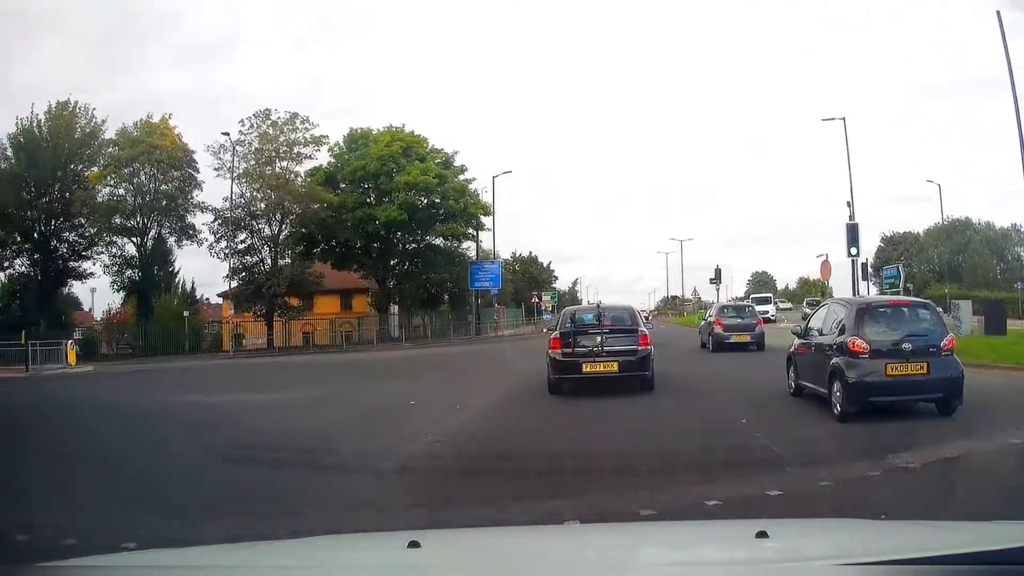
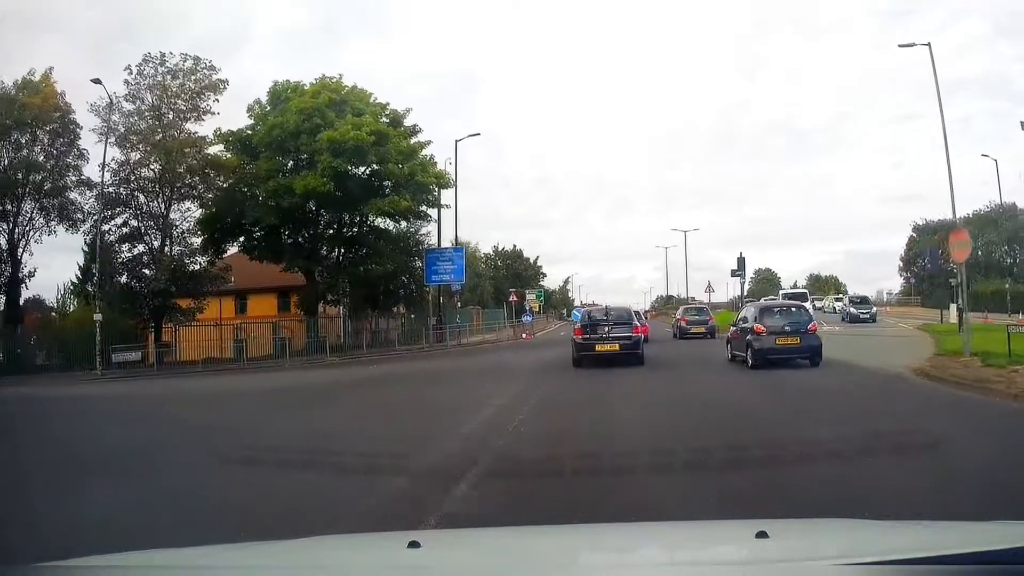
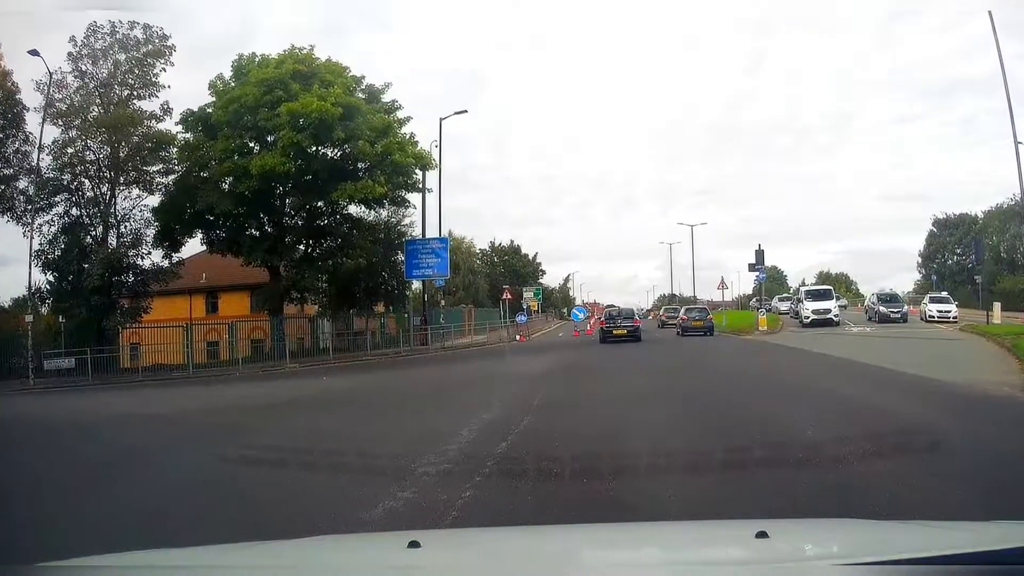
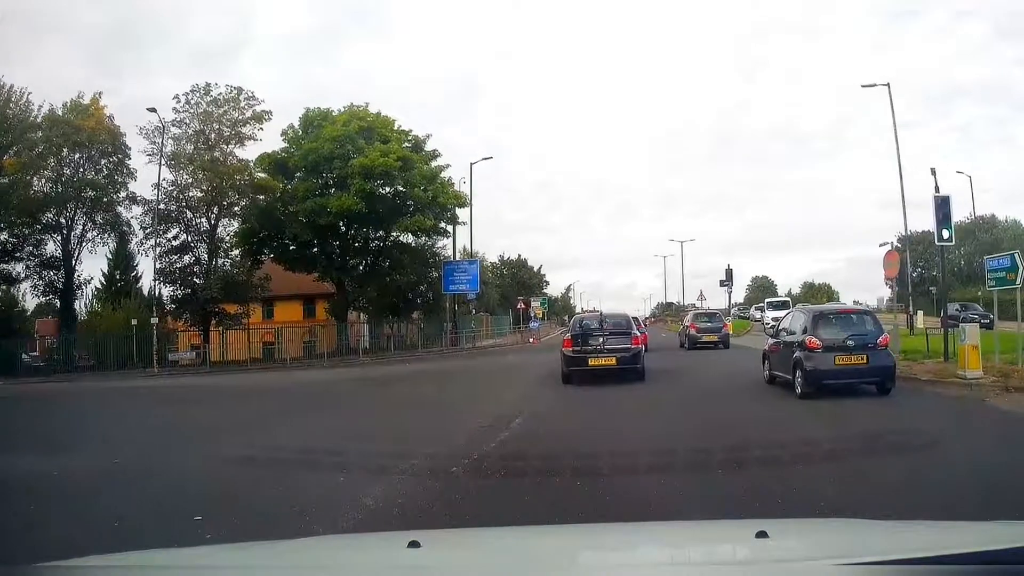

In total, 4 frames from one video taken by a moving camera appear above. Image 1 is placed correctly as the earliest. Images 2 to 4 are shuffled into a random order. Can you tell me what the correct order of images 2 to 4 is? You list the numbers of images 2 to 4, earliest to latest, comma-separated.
4, 2, 3
